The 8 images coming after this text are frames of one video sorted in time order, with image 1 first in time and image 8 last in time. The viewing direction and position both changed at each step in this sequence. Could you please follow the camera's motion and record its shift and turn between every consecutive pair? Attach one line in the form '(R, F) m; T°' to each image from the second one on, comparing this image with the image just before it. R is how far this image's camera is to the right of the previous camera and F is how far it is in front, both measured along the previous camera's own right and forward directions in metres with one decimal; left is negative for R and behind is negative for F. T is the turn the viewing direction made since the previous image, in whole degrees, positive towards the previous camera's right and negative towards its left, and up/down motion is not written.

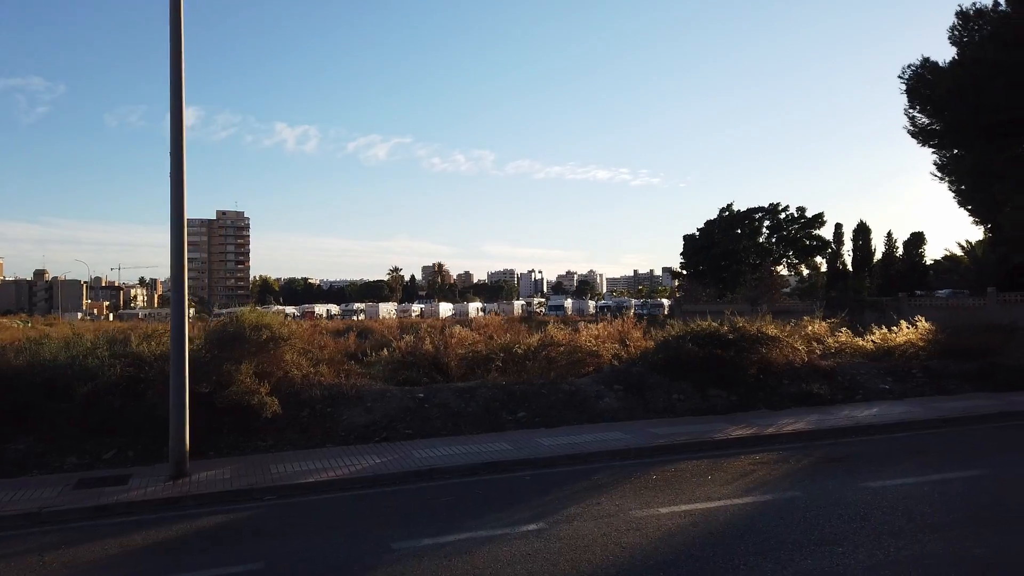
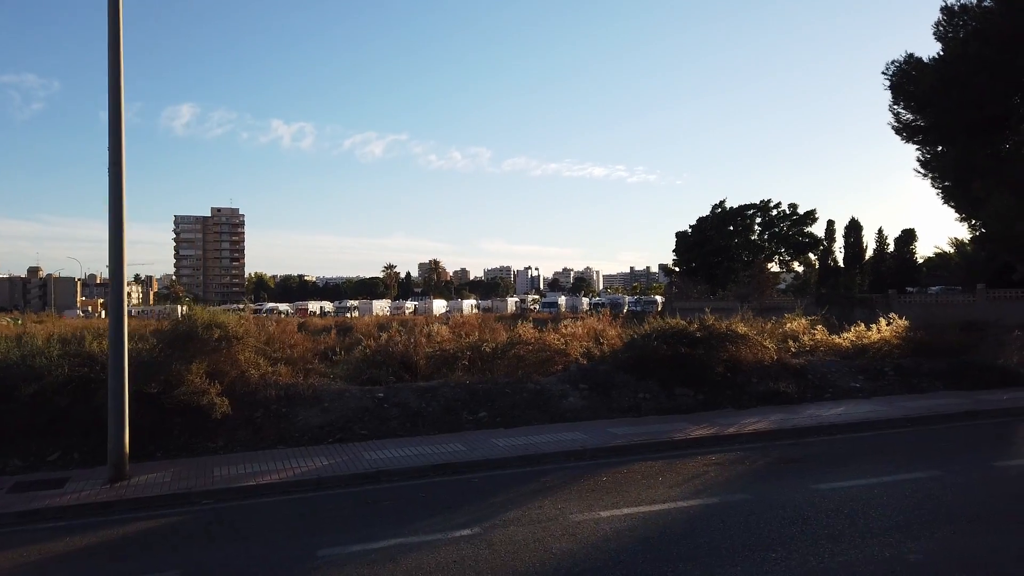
(+0.5, +0.2) m; 0°
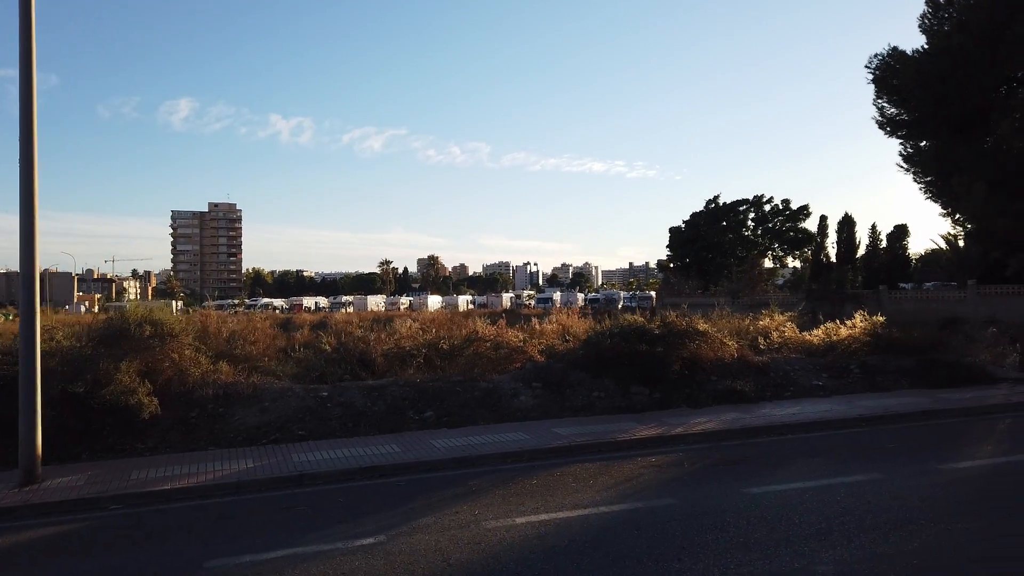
(+0.7, +0.3) m; 0°
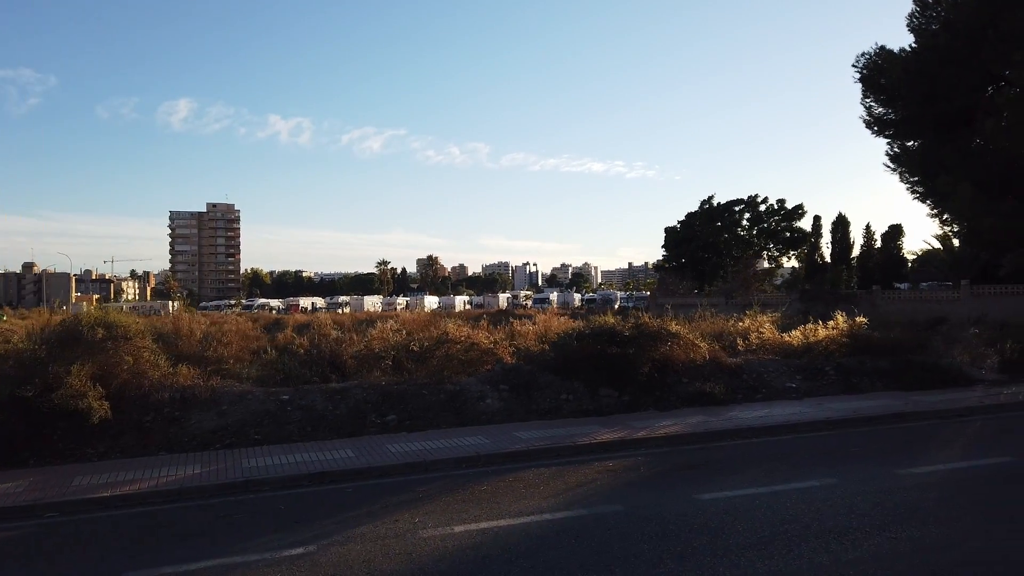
(+0.5, +0.2) m; 0°
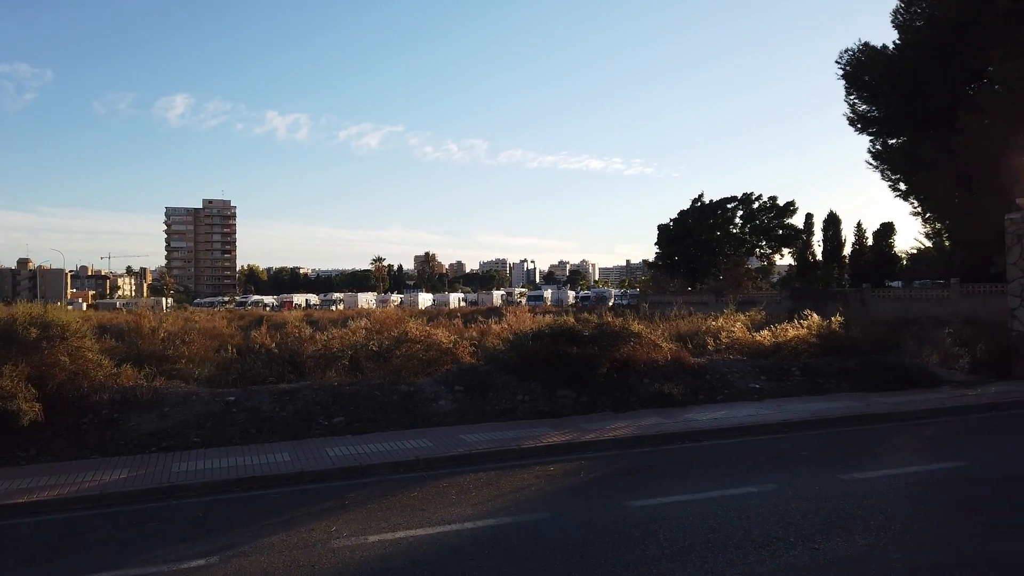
(+0.6, +0.2) m; 0°
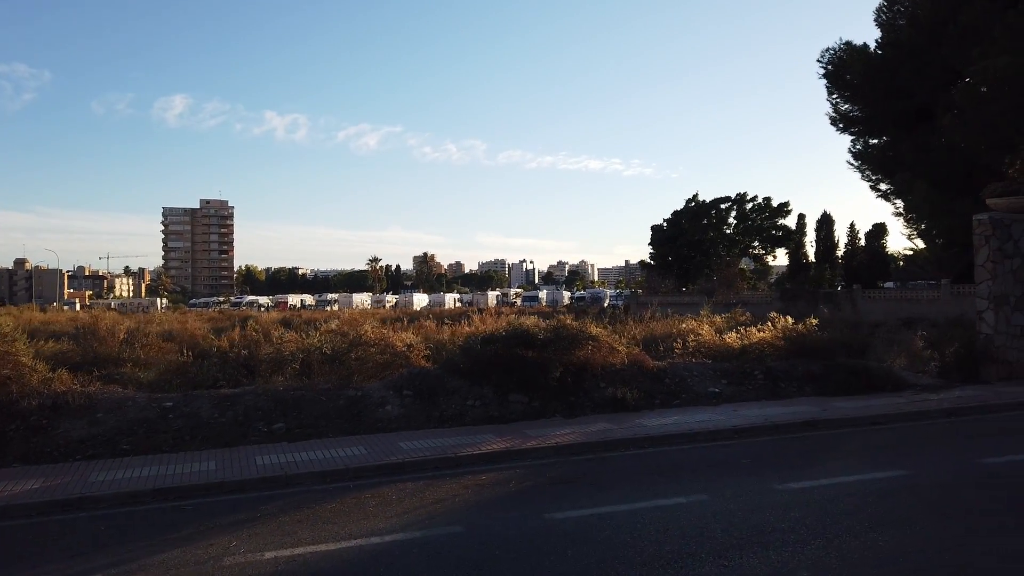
(+0.7, +0.3) m; 0°
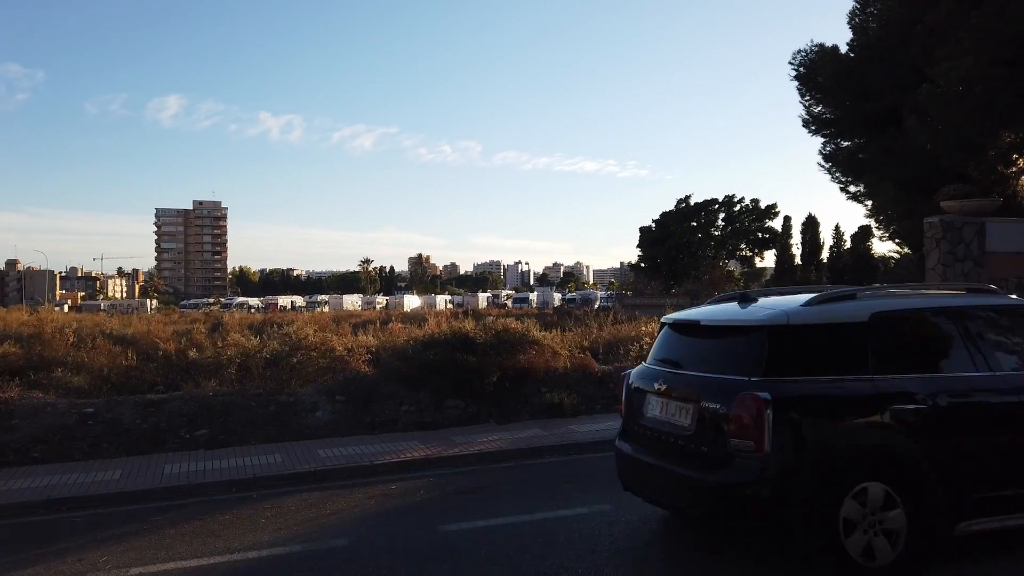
(+0.9, +0.2) m; +1°
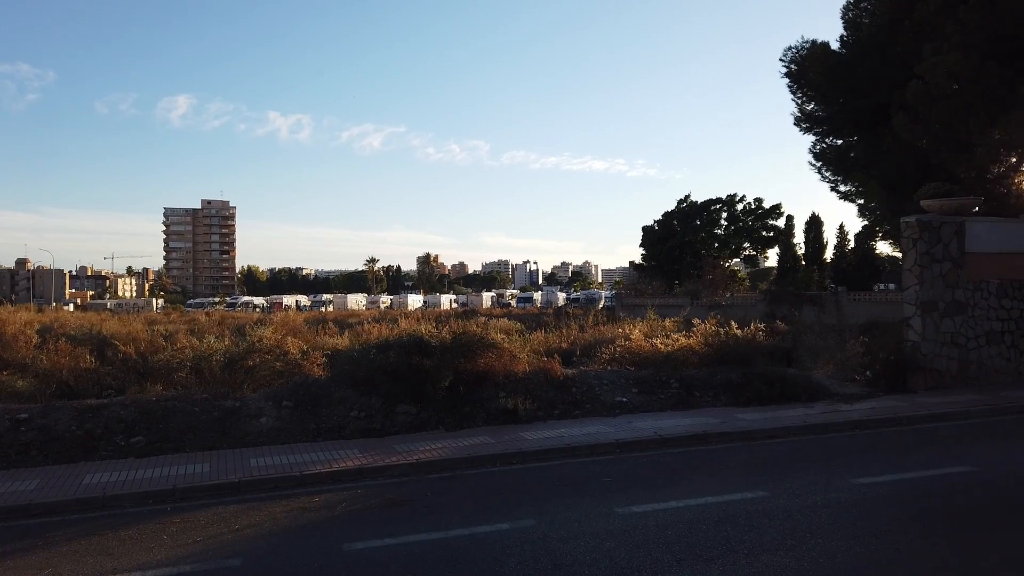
(+0.8, +0.4) m; 0°
